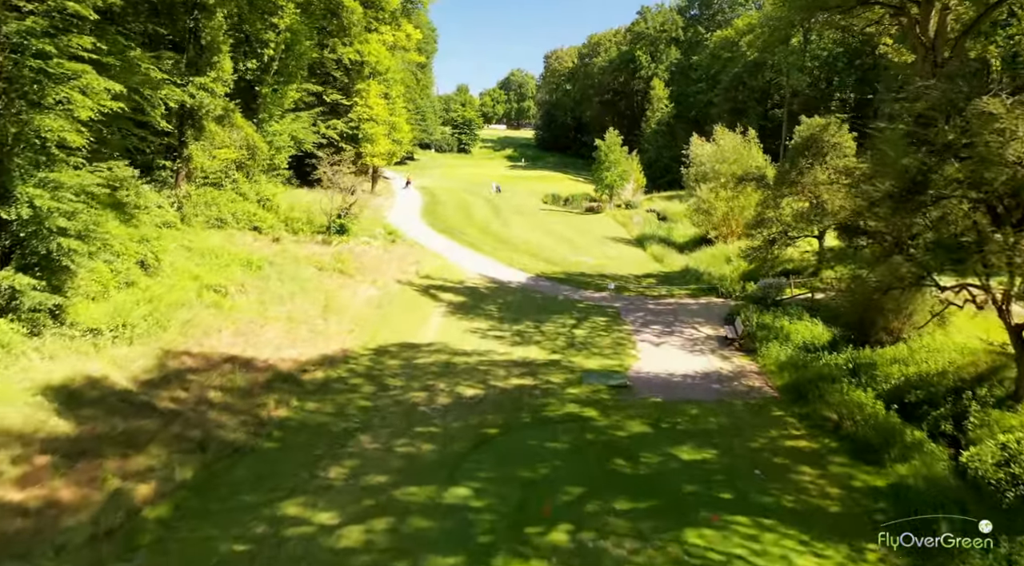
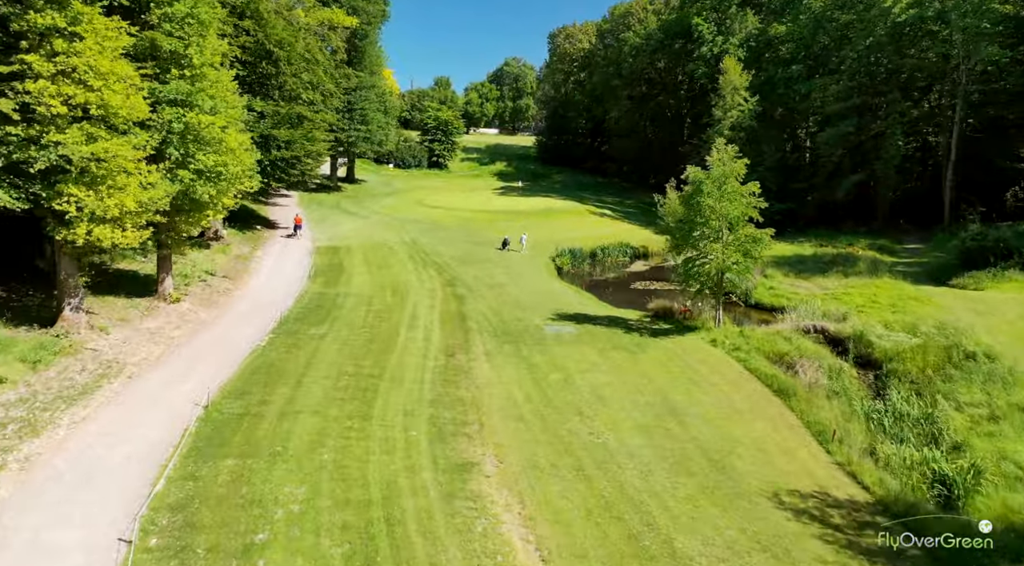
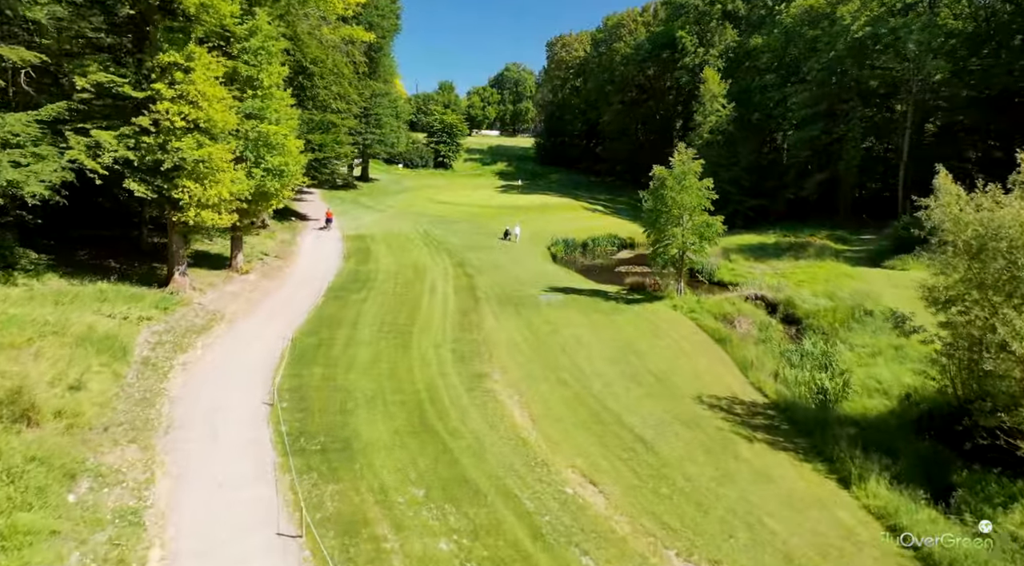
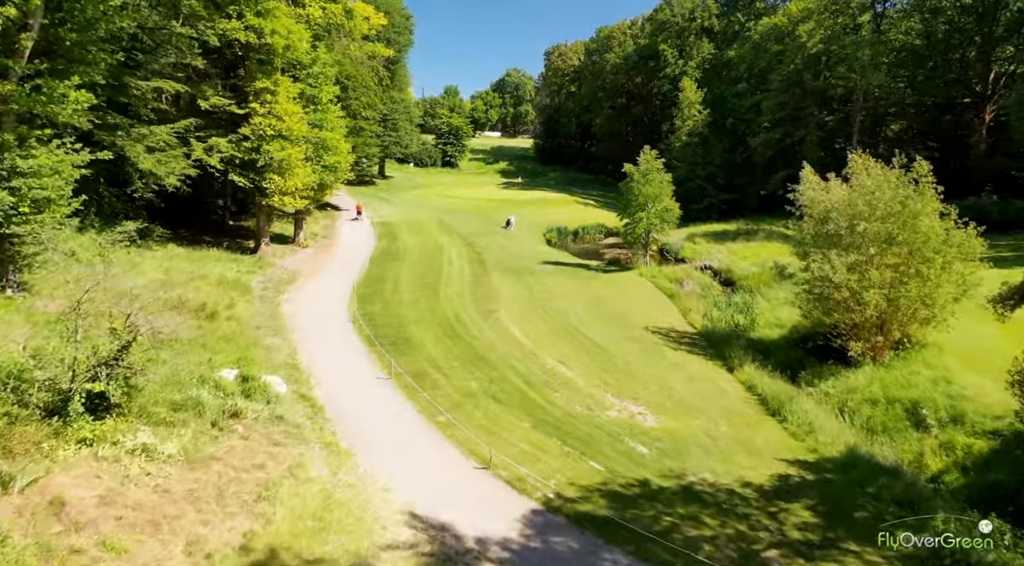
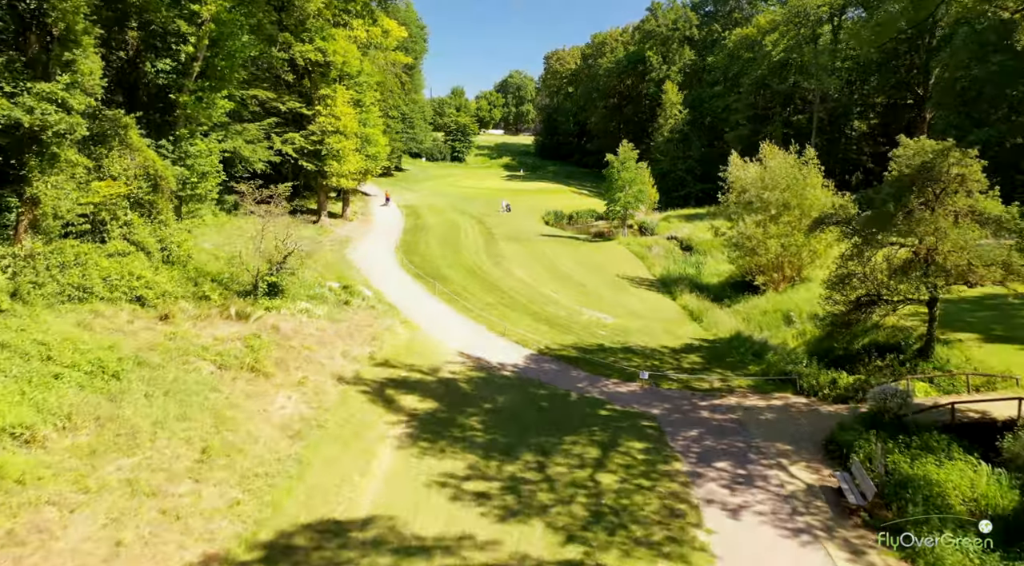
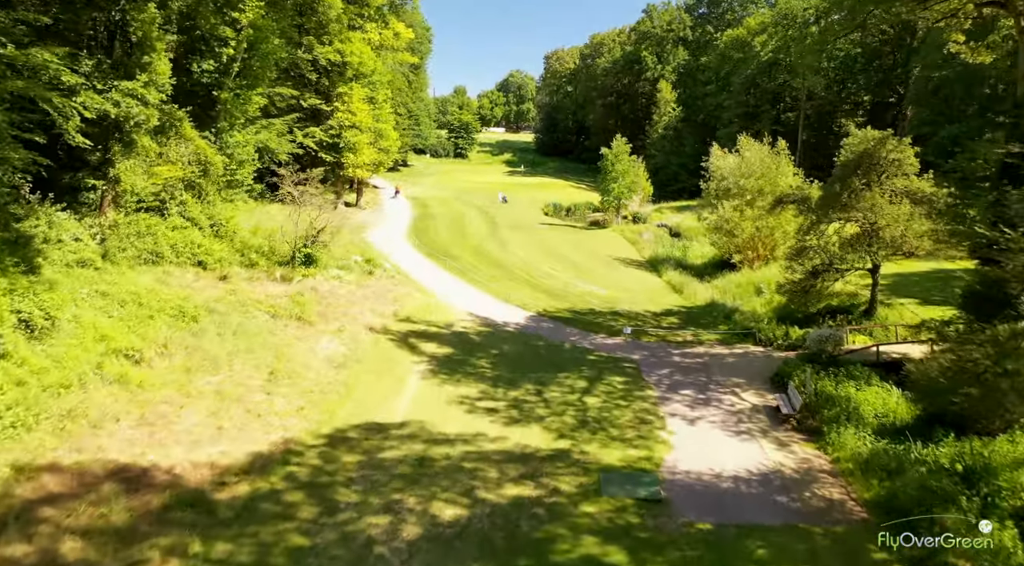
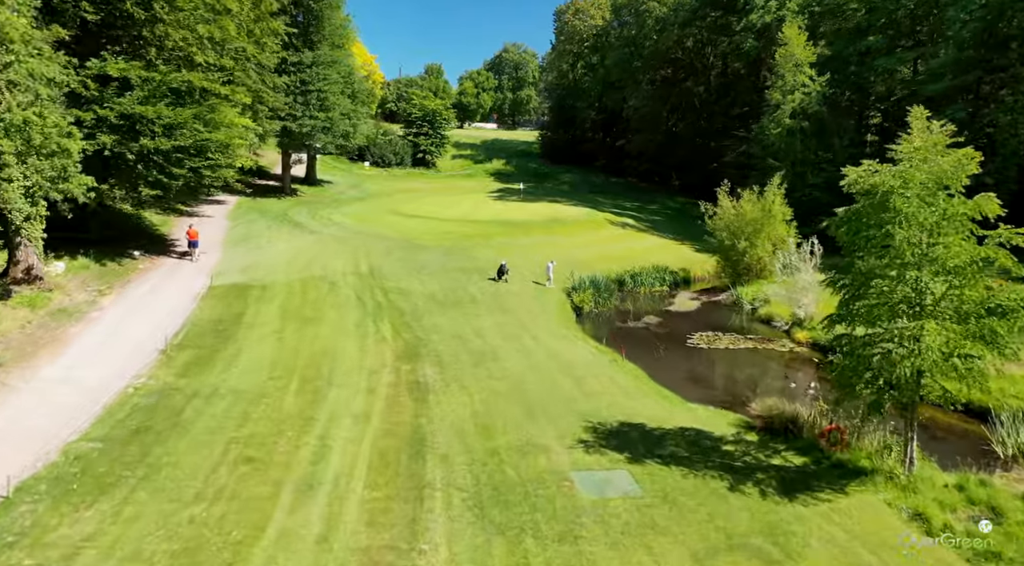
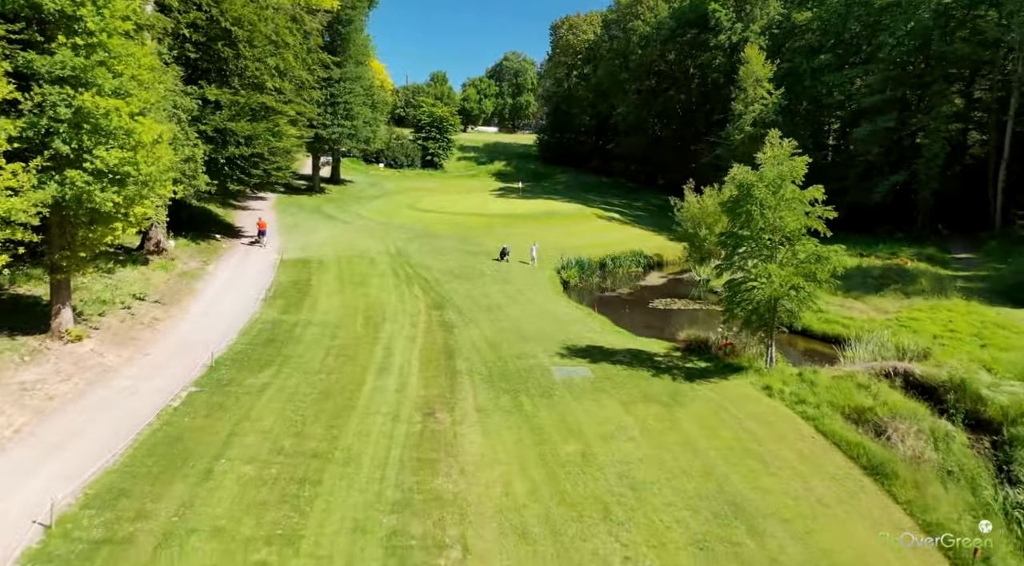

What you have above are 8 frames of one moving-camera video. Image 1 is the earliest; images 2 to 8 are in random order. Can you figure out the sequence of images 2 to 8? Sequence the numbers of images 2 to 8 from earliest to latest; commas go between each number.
6, 5, 4, 3, 2, 8, 7
